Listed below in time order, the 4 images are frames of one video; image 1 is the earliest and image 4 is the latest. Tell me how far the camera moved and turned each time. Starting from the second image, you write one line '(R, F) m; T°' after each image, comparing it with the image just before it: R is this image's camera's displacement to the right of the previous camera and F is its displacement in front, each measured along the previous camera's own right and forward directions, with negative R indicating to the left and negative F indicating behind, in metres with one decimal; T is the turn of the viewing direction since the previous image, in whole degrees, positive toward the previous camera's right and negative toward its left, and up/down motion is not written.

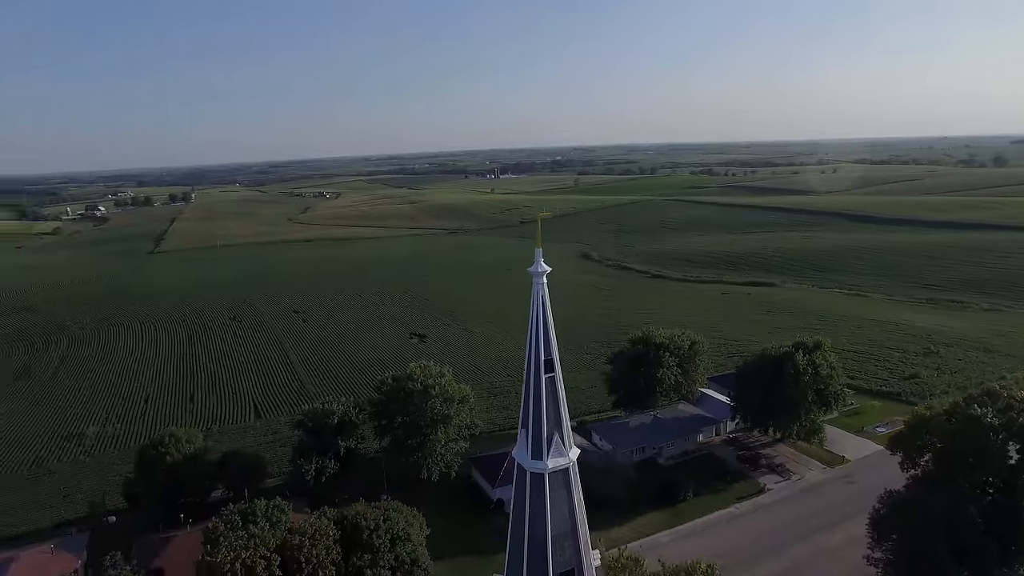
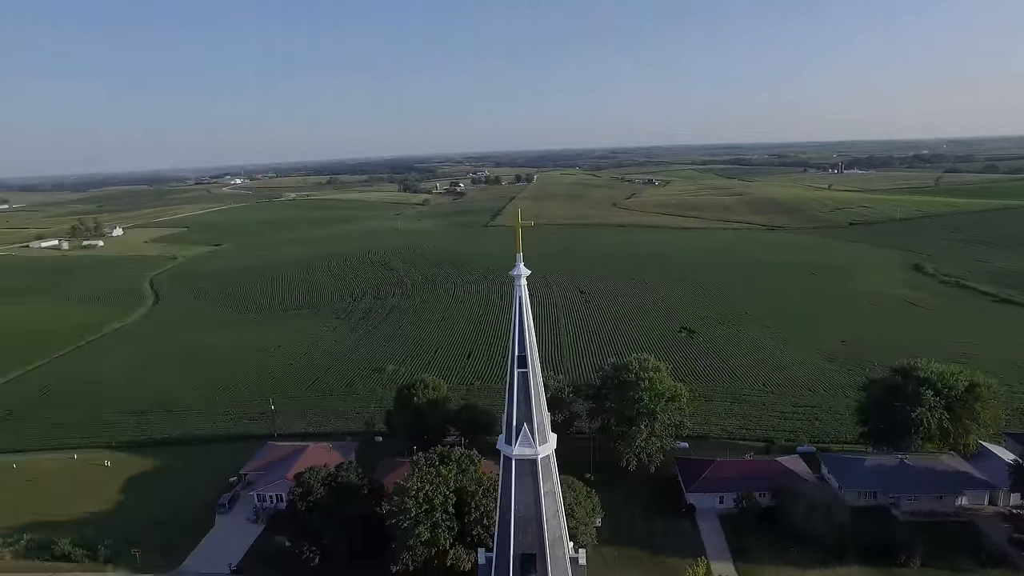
(+5.7, +0.3) m; -28°
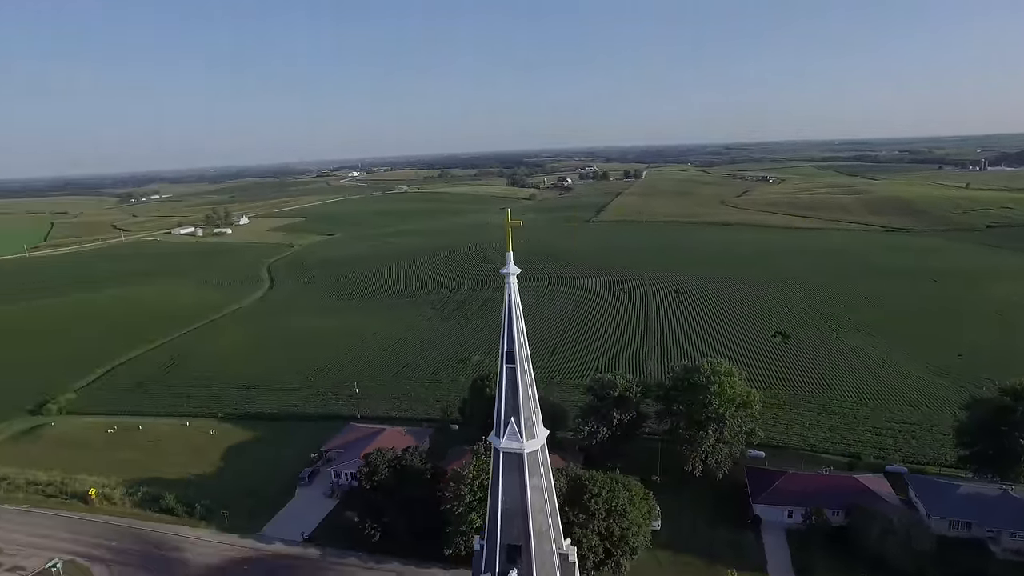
(+2.1, -0.1) m; -9°
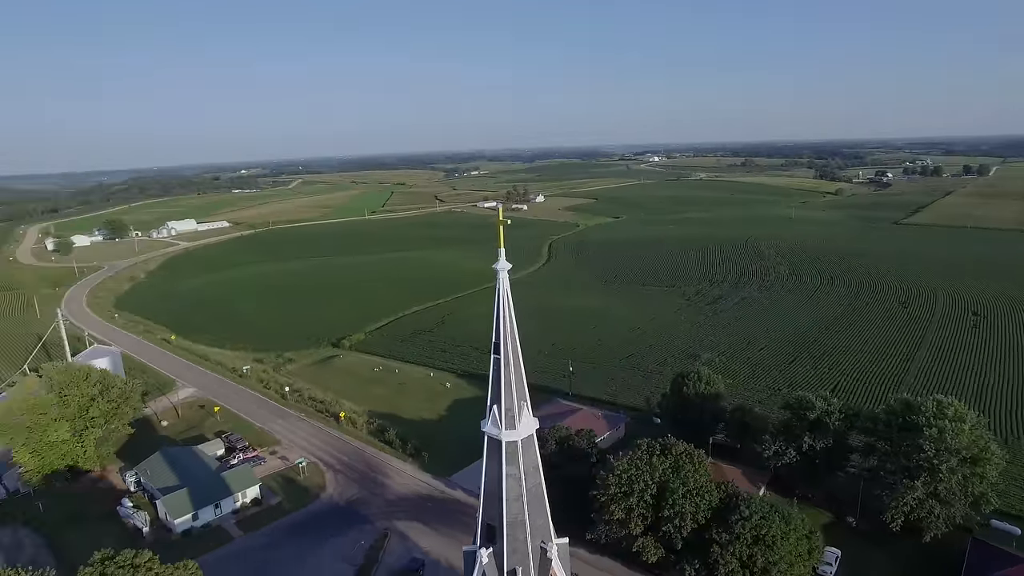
(+5.4, +0.8) m; -25°
